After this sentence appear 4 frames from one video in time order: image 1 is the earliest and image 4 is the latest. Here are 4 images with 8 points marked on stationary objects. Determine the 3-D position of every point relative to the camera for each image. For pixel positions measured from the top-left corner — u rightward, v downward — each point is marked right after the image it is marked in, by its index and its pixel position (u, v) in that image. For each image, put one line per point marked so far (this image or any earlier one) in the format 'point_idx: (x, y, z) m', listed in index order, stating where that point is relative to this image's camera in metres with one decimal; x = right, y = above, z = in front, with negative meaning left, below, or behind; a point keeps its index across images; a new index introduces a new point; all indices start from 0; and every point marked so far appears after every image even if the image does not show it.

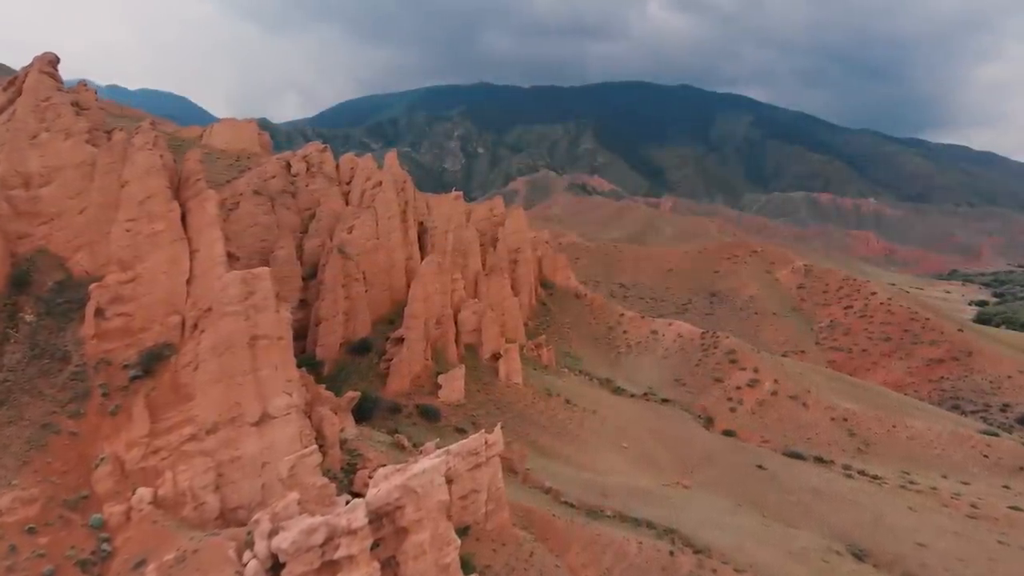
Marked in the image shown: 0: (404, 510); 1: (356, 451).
0: (-1.5, -3.1, +11.1) m
1: (-3.1, -3.2, +15.8) m
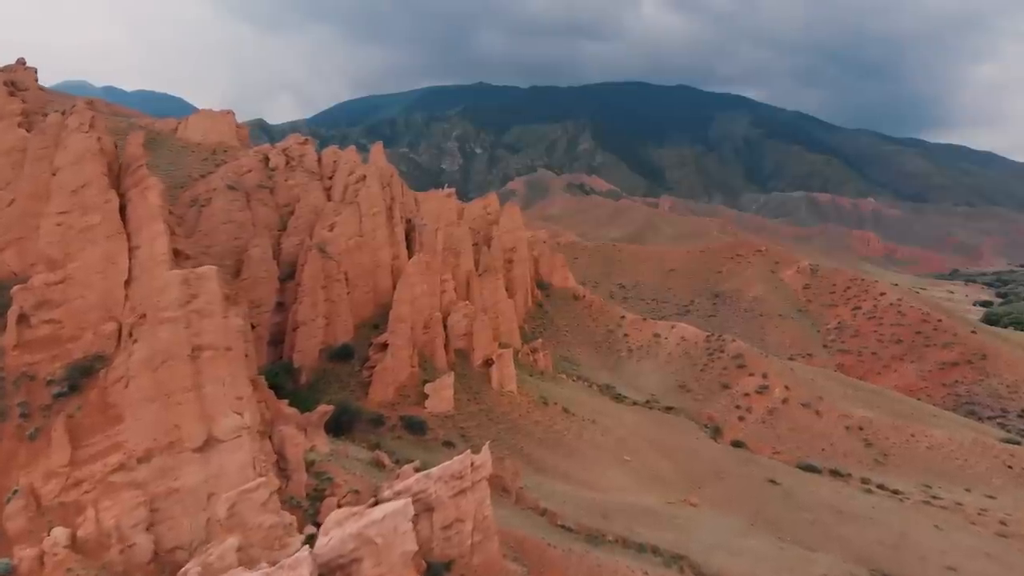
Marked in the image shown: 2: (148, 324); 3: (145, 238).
0: (-1.7, -3.2, +9.3) m
1: (-3.3, -3.3, +13.9) m
2: (-5.1, -0.5, +11.1) m
3: (-5.5, +0.8, +12.1) m
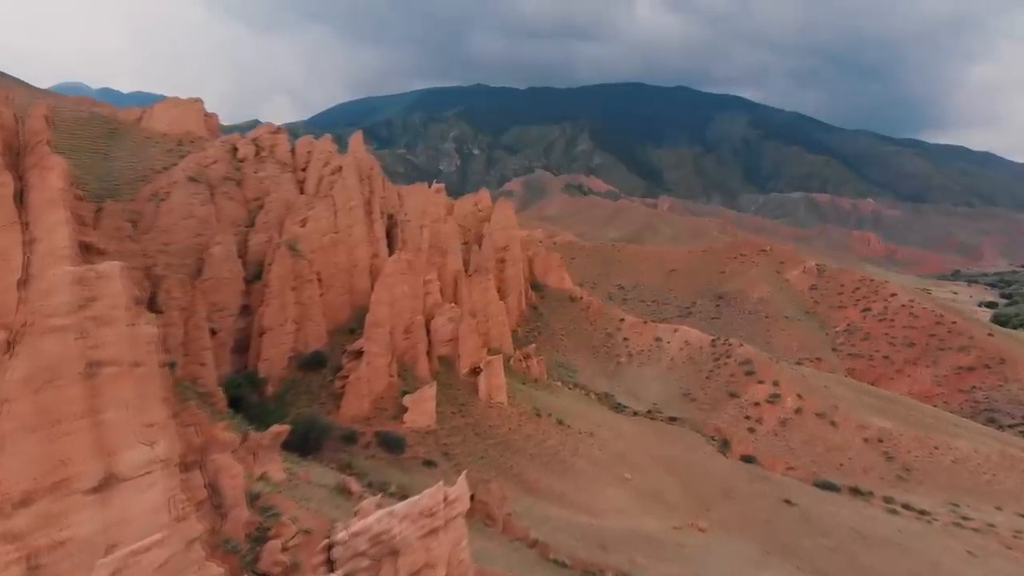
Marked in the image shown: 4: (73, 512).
0: (-2.0, -3.2, +7.2) m
1: (-3.6, -3.3, +11.8) m
2: (-5.3, -0.5, +9.0) m
3: (-5.8, +0.7, +9.9) m
4: (-4.6, -2.4, +8.4) m
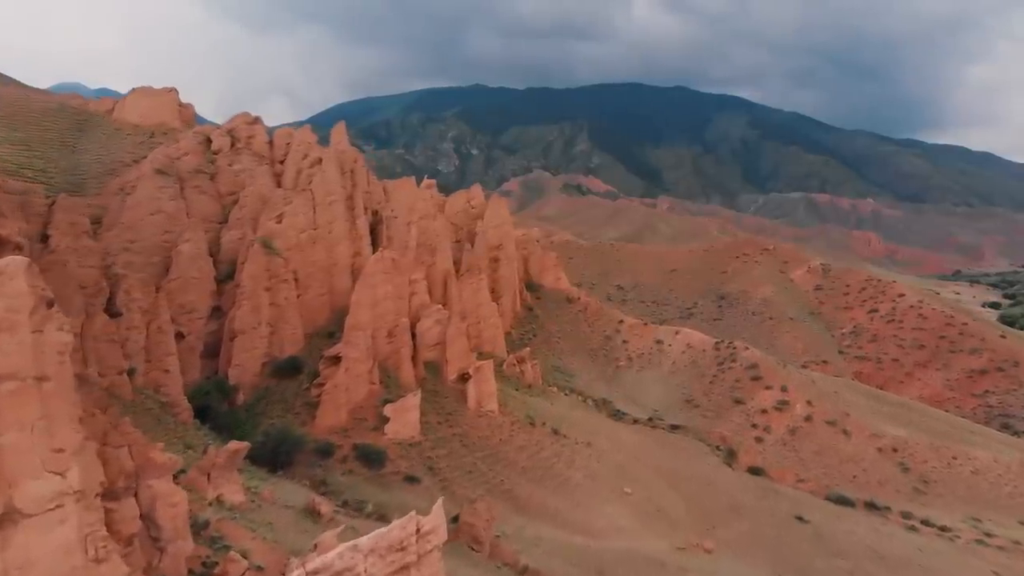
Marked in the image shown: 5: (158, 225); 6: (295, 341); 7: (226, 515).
0: (-2.2, -3.2, +5.7) m
1: (-3.8, -3.3, +10.3) m
2: (-5.5, -0.5, +7.5) m
3: (-6.0, +0.7, +8.5) m
4: (-4.8, -2.4, +6.9) m
5: (-8.3, +1.5, +18.5) m
6: (-5.4, -1.3, +19.9) m
7: (-4.0, -3.2, +11.3) m
